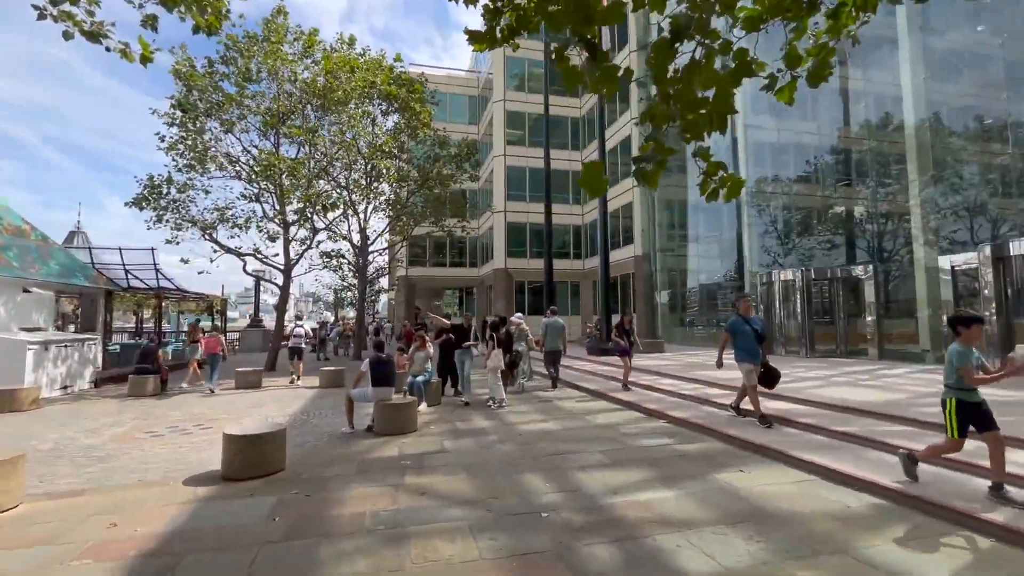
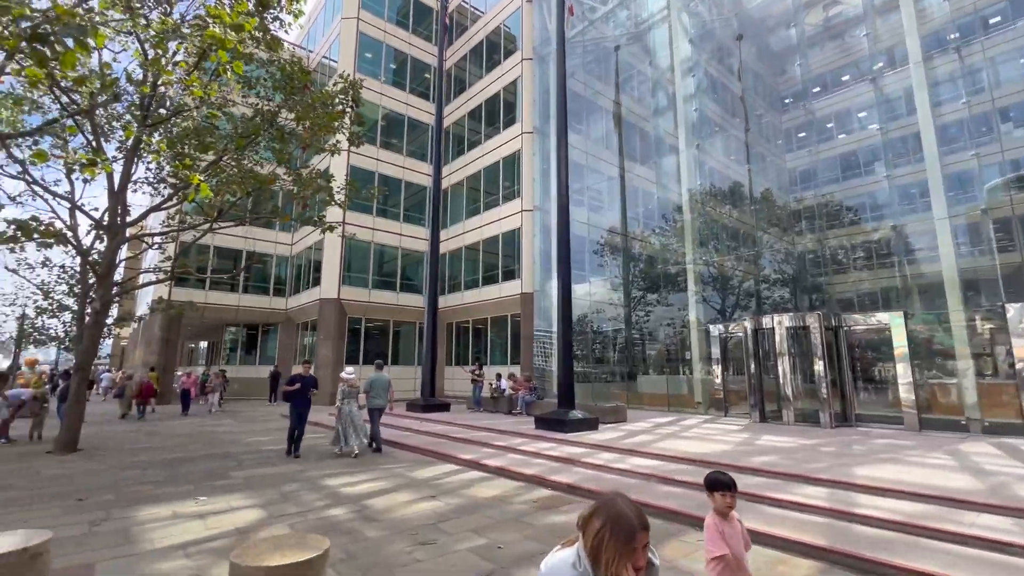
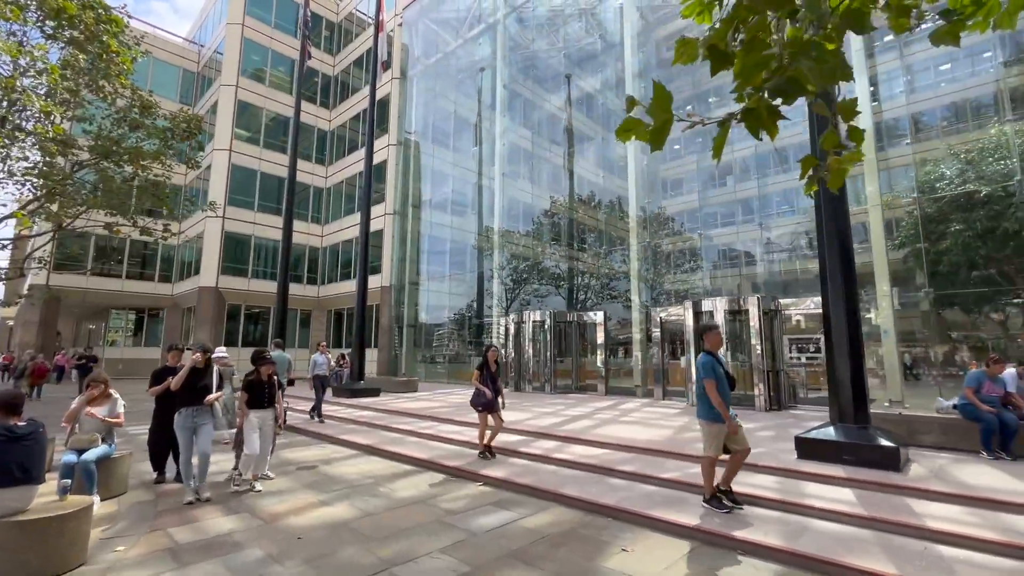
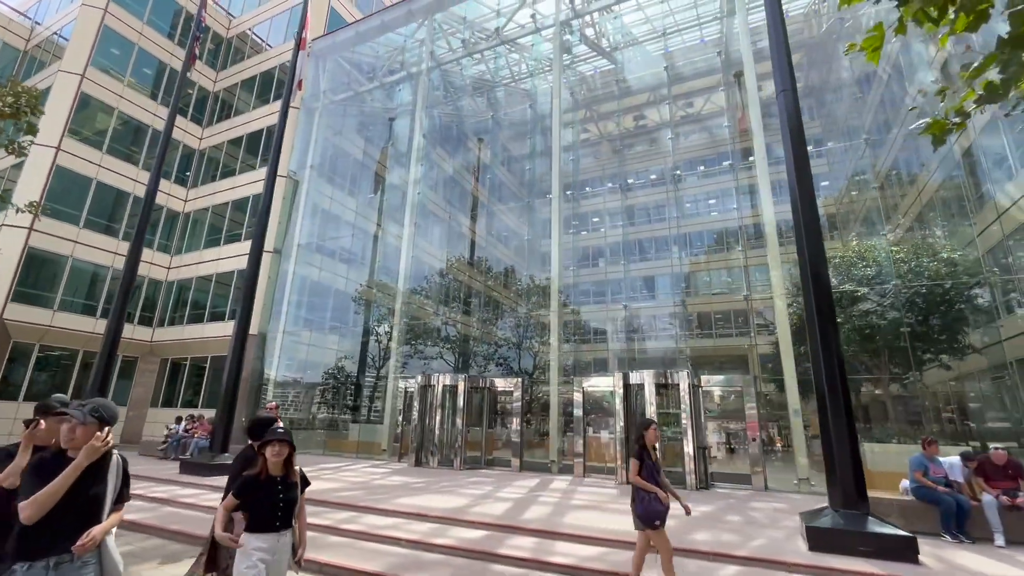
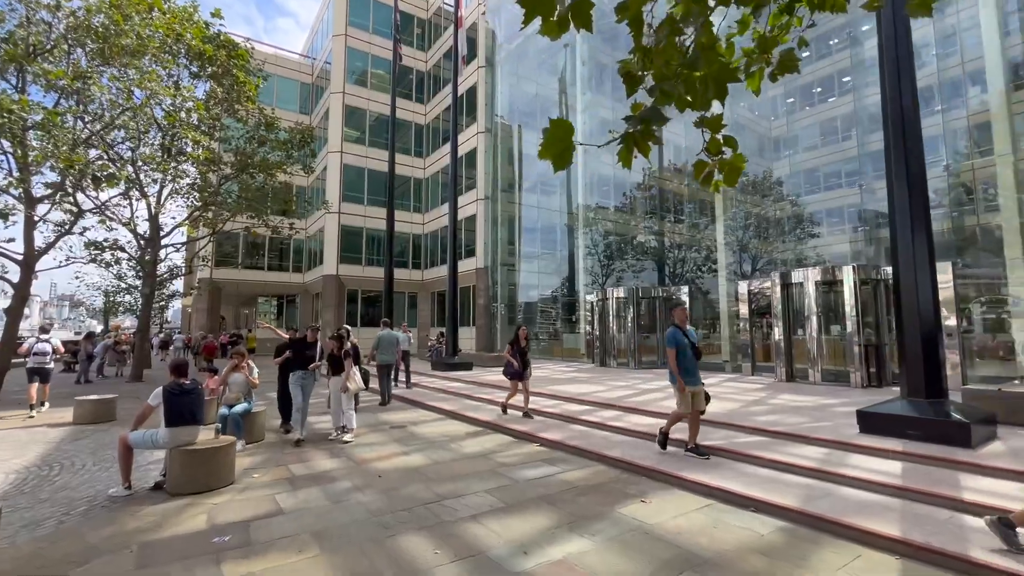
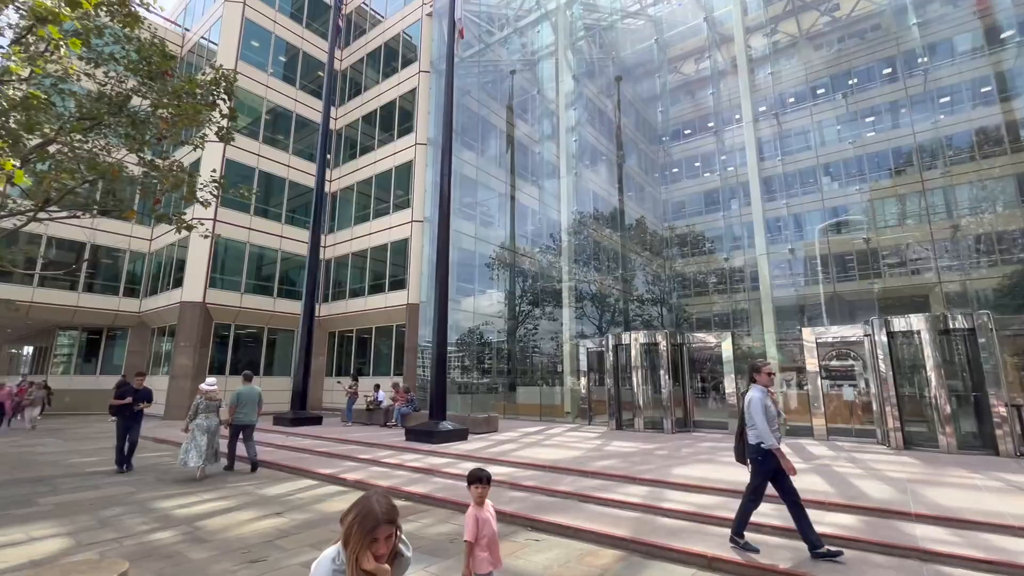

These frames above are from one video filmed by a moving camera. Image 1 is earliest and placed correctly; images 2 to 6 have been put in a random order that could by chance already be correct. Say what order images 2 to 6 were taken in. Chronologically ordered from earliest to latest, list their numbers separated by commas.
5, 3, 4, 6, 2
